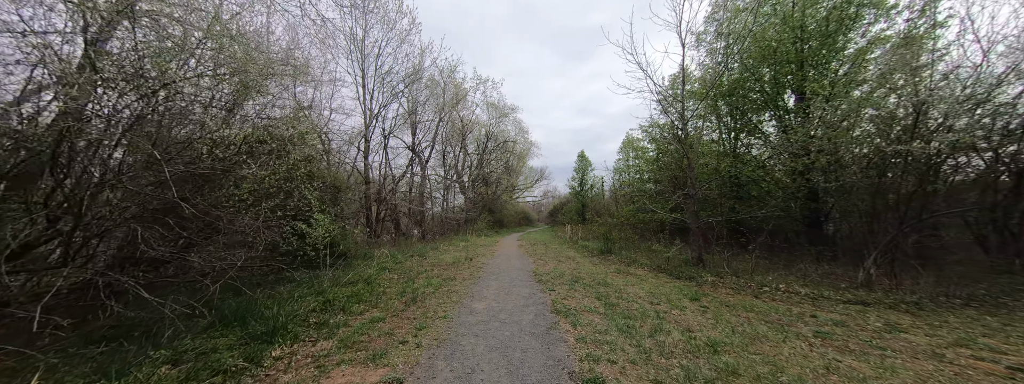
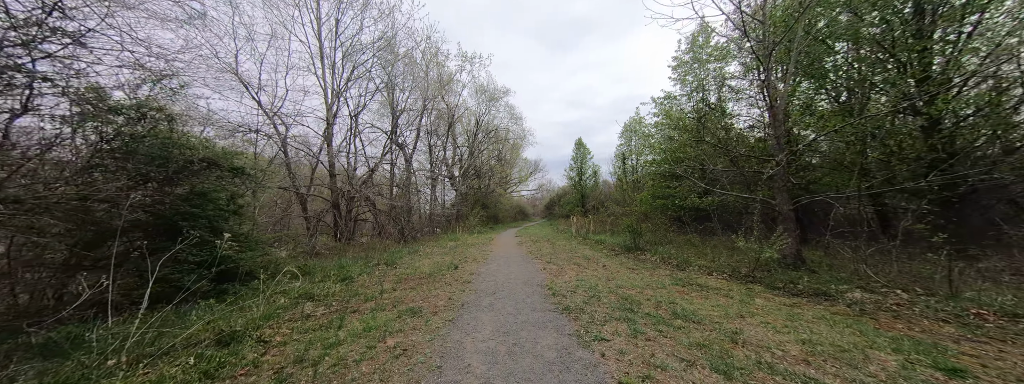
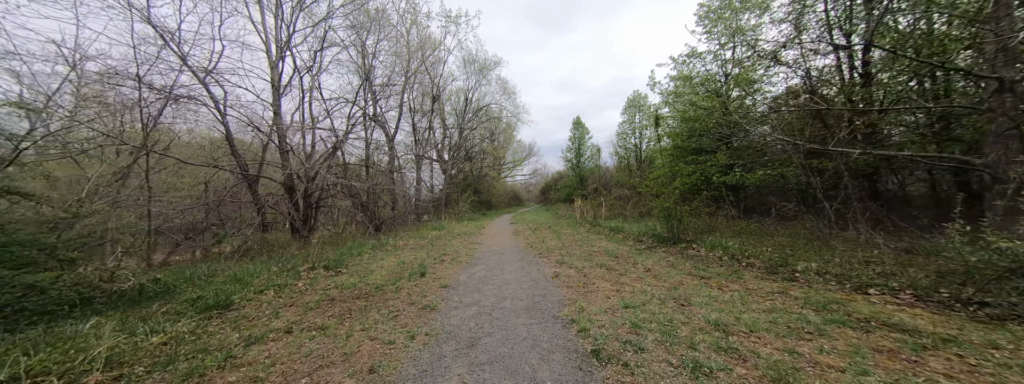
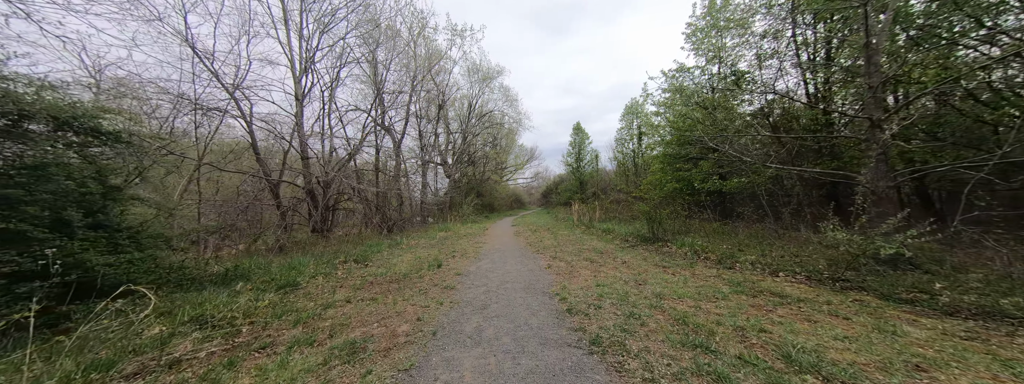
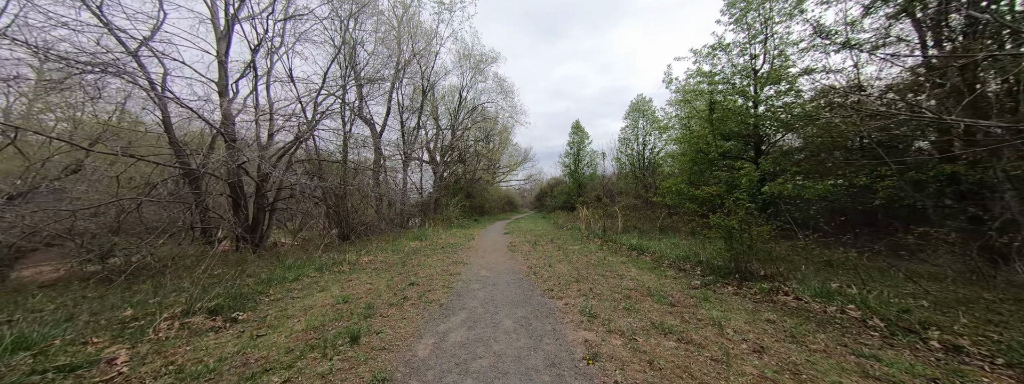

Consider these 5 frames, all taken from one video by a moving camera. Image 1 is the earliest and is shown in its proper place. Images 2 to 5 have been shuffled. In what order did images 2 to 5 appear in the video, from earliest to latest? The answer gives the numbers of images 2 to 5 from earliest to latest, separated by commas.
2, 4, 3, 5
